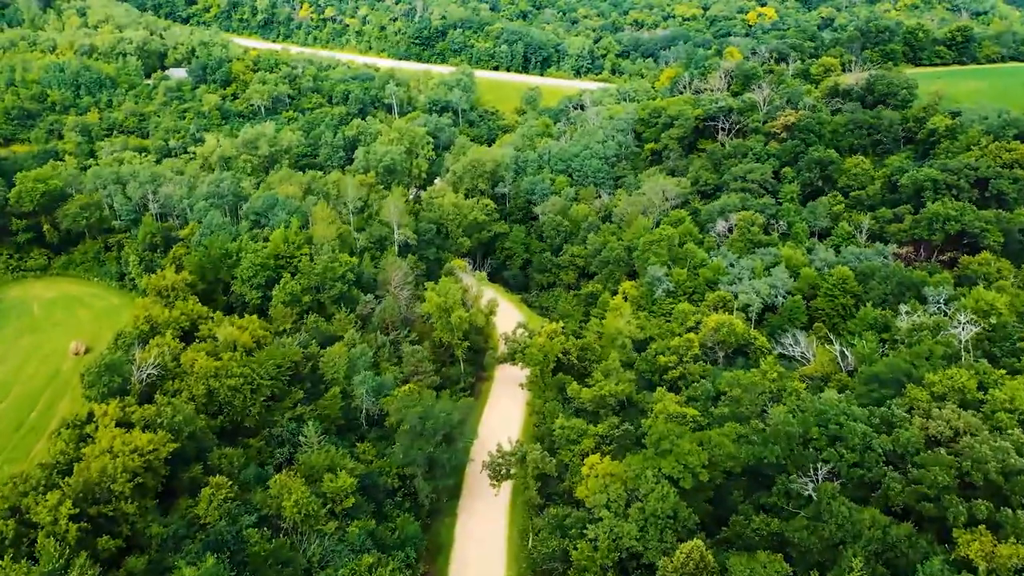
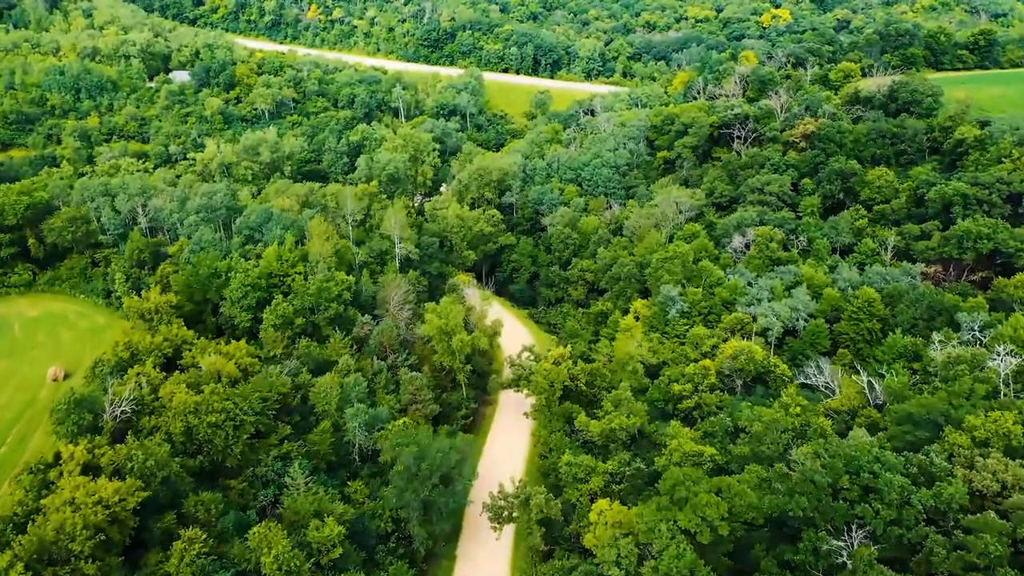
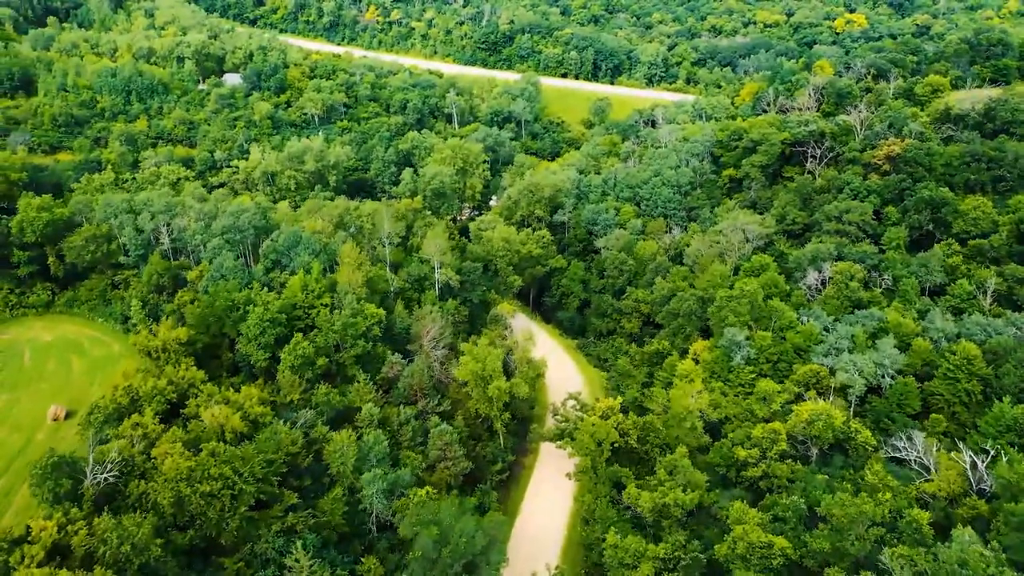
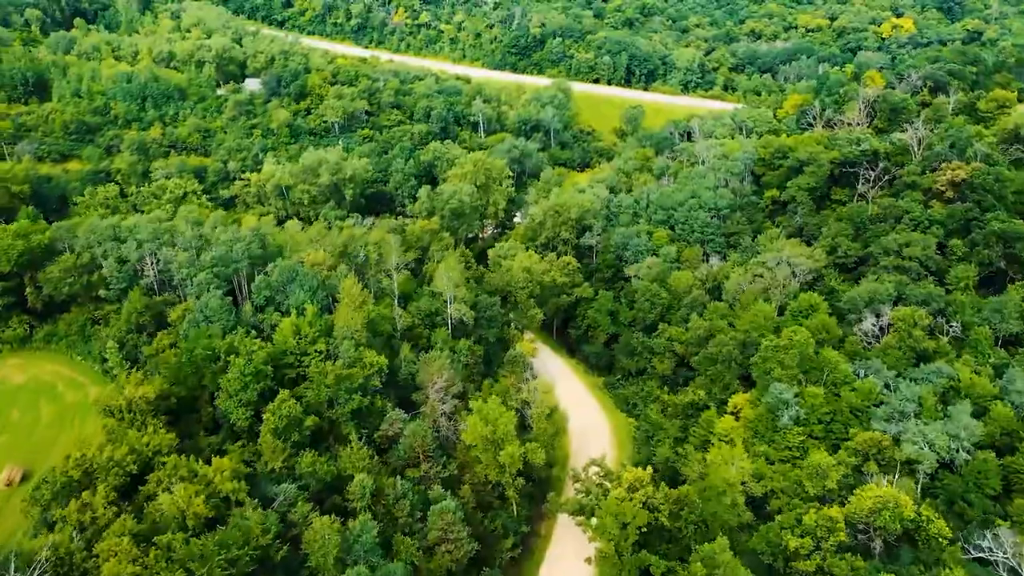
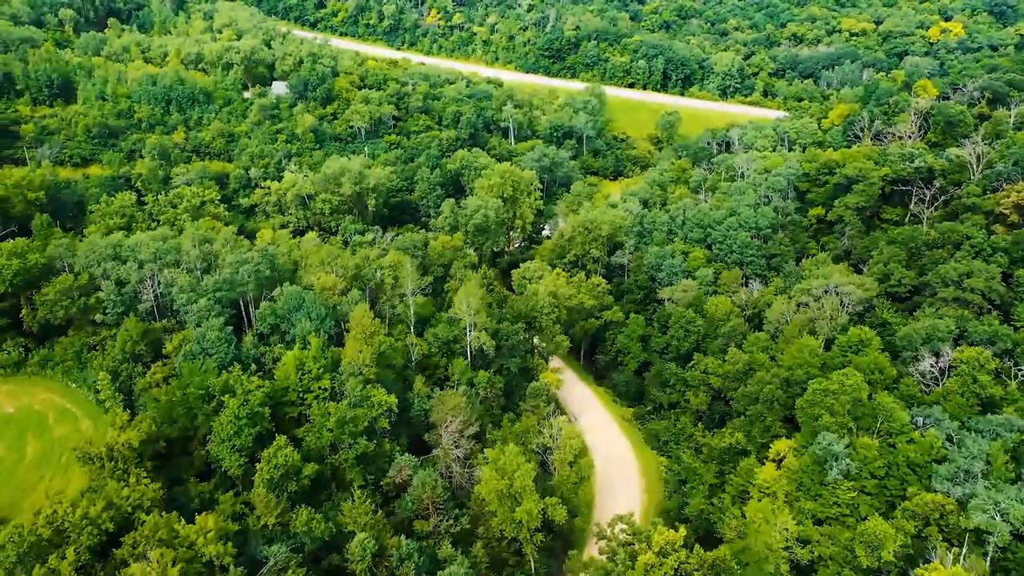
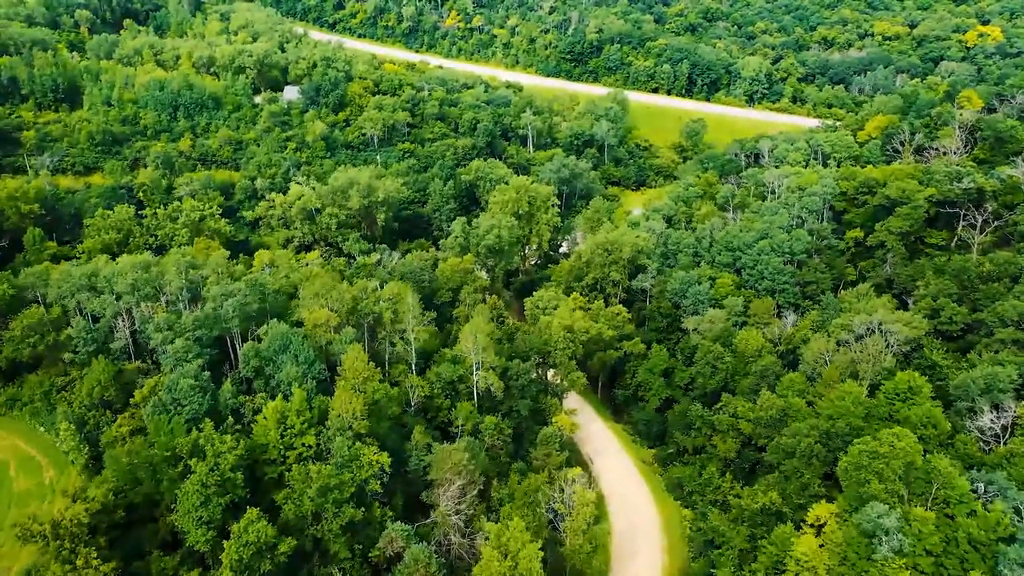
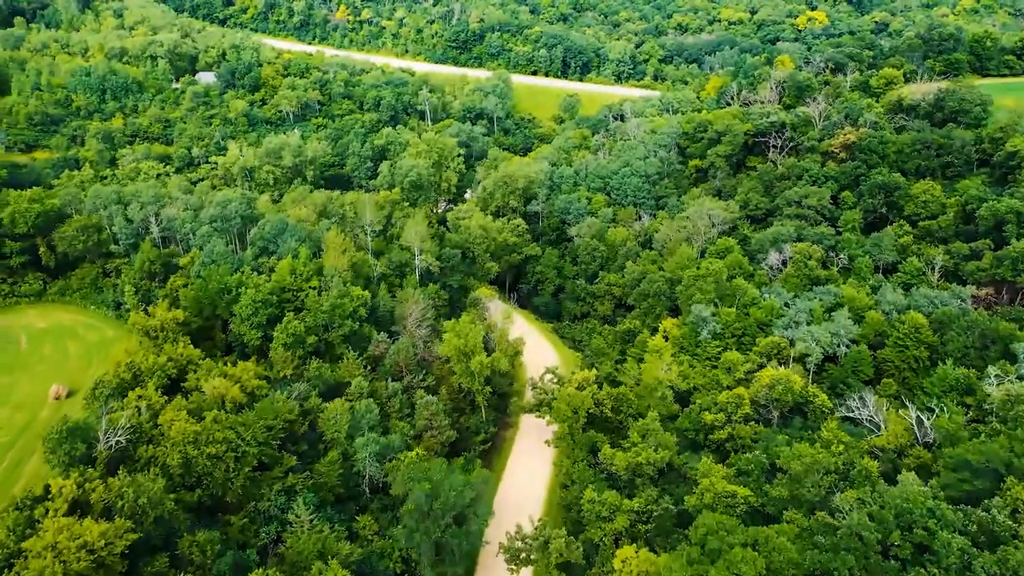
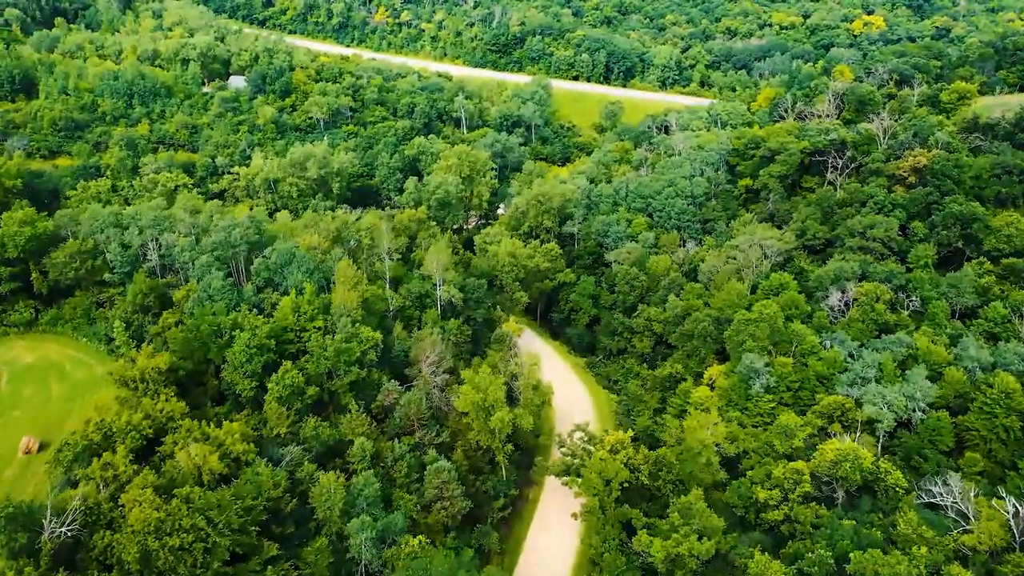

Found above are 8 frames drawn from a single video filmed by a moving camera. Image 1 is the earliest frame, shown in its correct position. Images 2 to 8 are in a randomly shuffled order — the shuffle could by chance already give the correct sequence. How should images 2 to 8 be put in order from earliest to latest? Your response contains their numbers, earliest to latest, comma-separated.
2, 7, 3, 8, 4, 5, 6
